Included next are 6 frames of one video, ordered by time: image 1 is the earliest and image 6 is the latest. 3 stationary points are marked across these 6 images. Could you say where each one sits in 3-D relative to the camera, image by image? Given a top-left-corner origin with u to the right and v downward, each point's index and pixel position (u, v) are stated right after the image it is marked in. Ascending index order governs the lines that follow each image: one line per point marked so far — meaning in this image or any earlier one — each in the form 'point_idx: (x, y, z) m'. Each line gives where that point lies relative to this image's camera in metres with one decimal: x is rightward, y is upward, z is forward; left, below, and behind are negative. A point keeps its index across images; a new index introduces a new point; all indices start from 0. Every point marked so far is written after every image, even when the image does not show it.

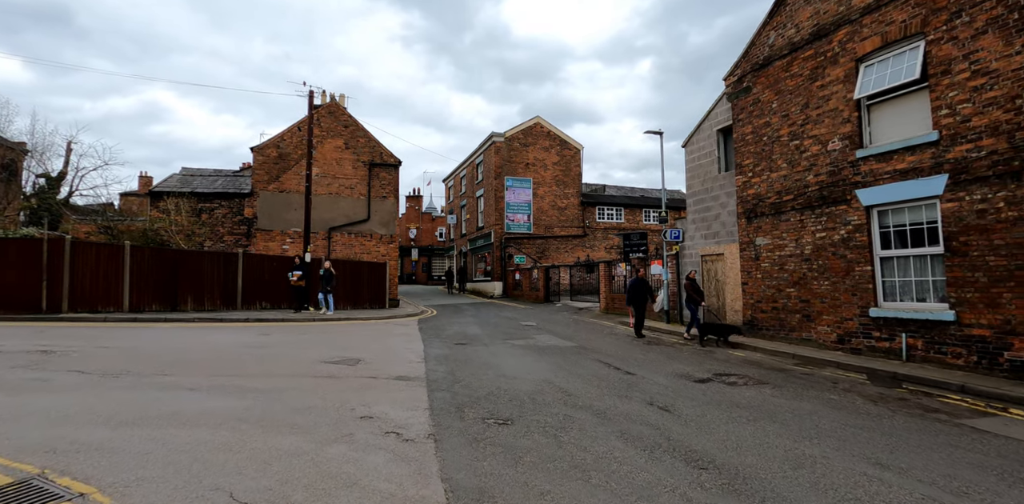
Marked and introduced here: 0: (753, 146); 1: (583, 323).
0: (+5.7, +2.5, +11.6) m
1: (+2.3, -2.3, +16.1) m
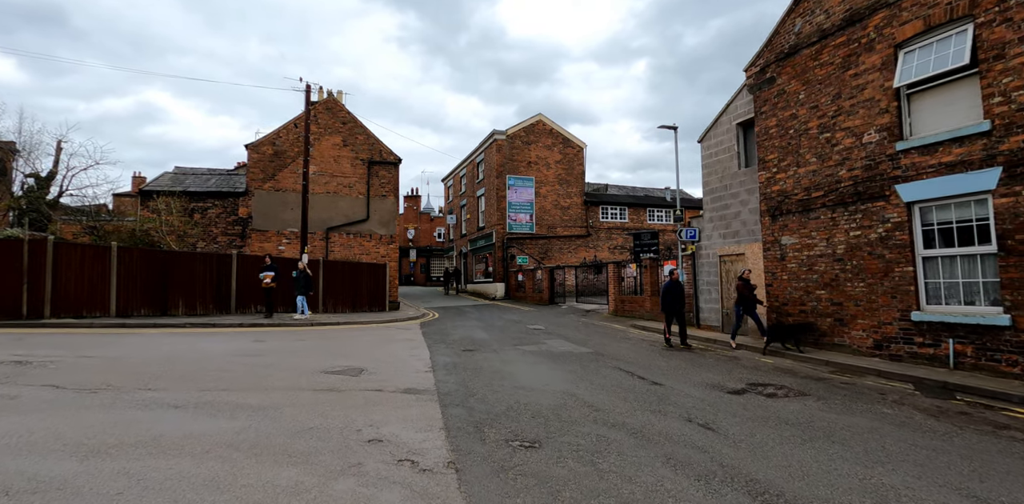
0: (+5.9, +2.5, +11.0) m
1: (+2.5, -2.3, +15.5) m
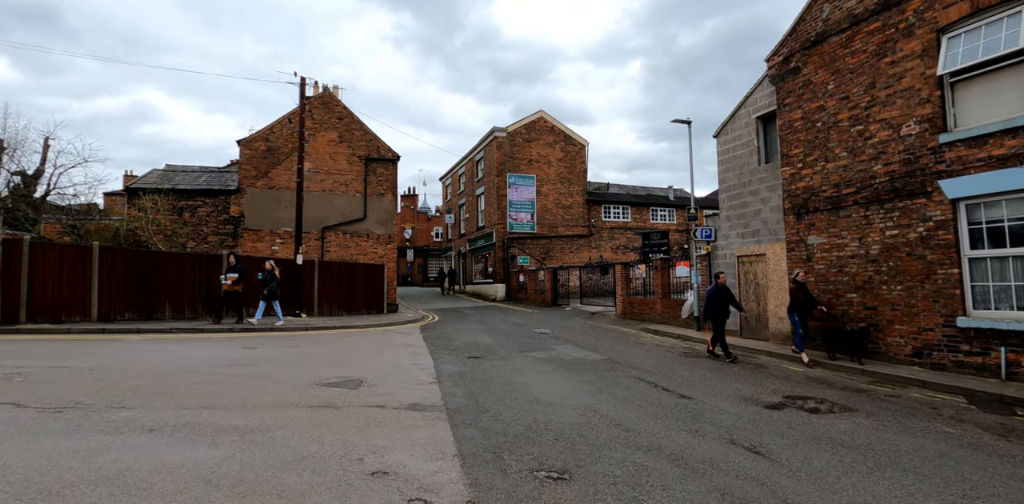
0: (+6.1, +2.5, +10.3) m
1: (+2.7, -2.3, +14.8) m
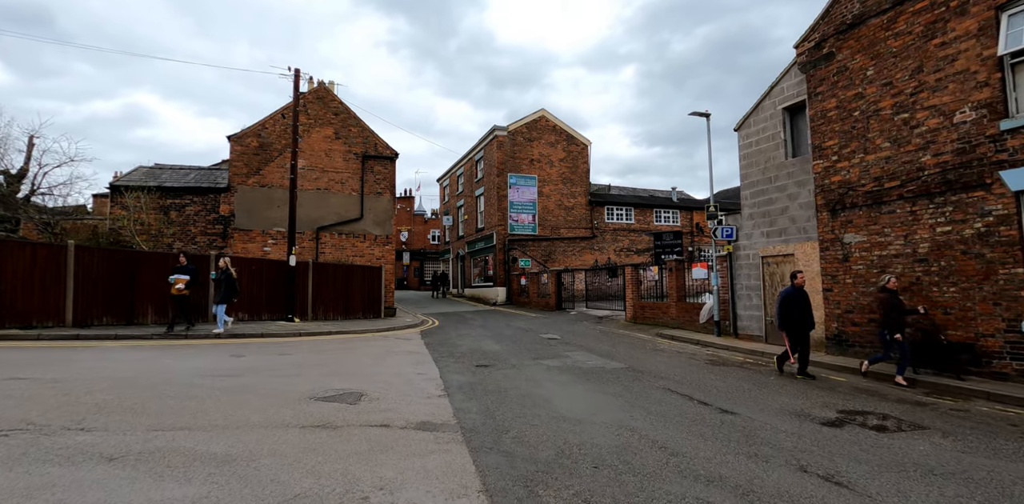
0: (+6.3, +2.5, +9.6) m
1: (+2.9, -2.3, +14.0) m
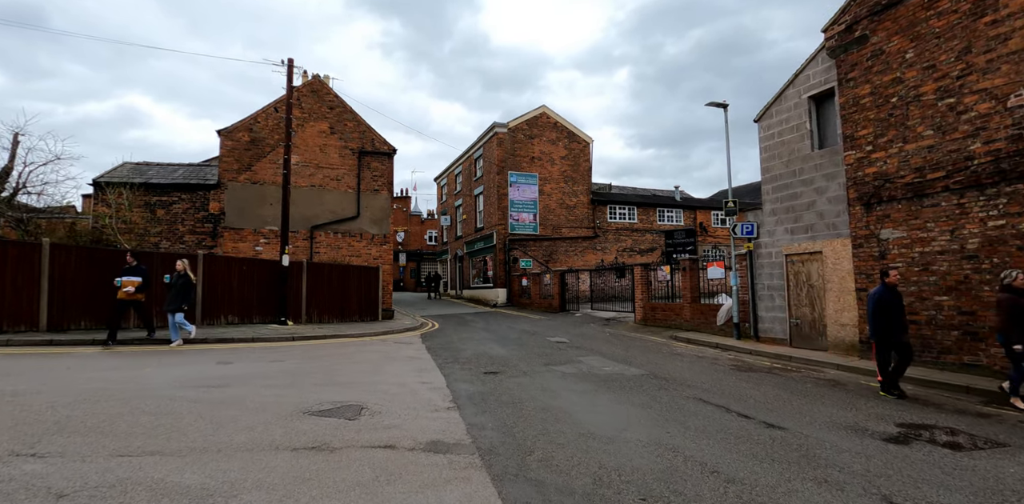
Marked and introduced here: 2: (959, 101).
0: (+6.5, +2.5, +8.9) m
1: (+3.0, -2.3, +13.3) m
2: (+7.0, +2.4, +7.7) m
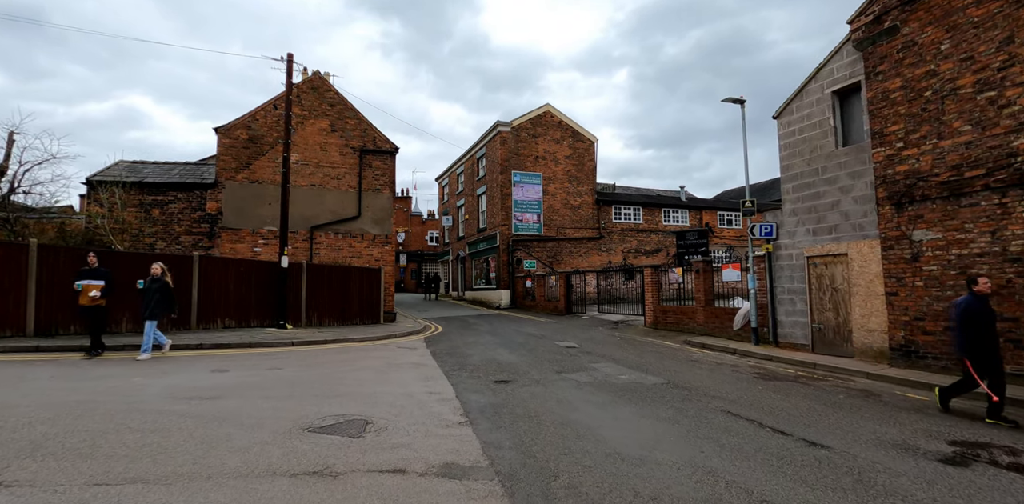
0: (+6.7, +2.5, +8.5) m
1: (+3.2, -2.3, +12.8) m
2: (+7.2, +2.3, +7.3) m
